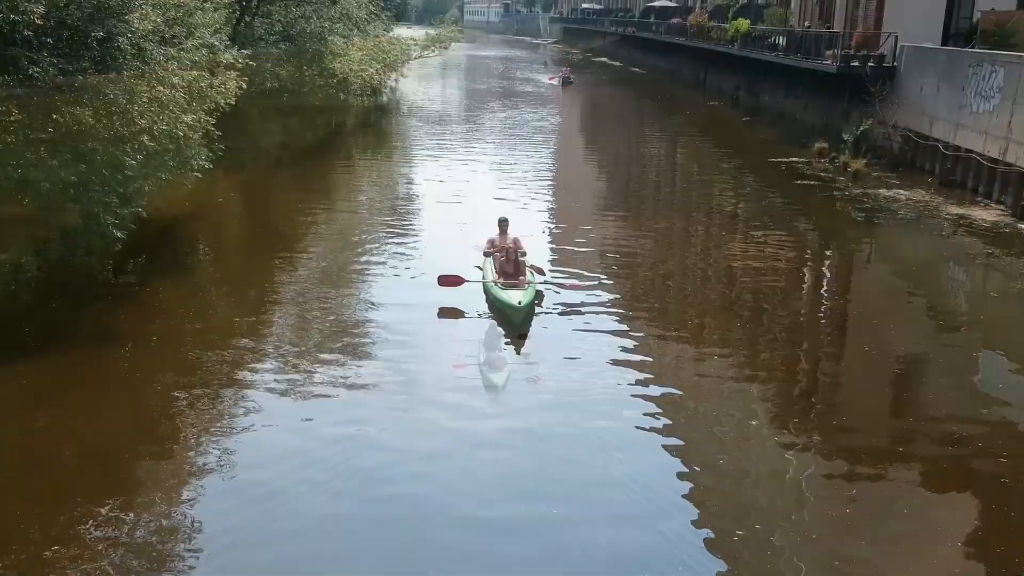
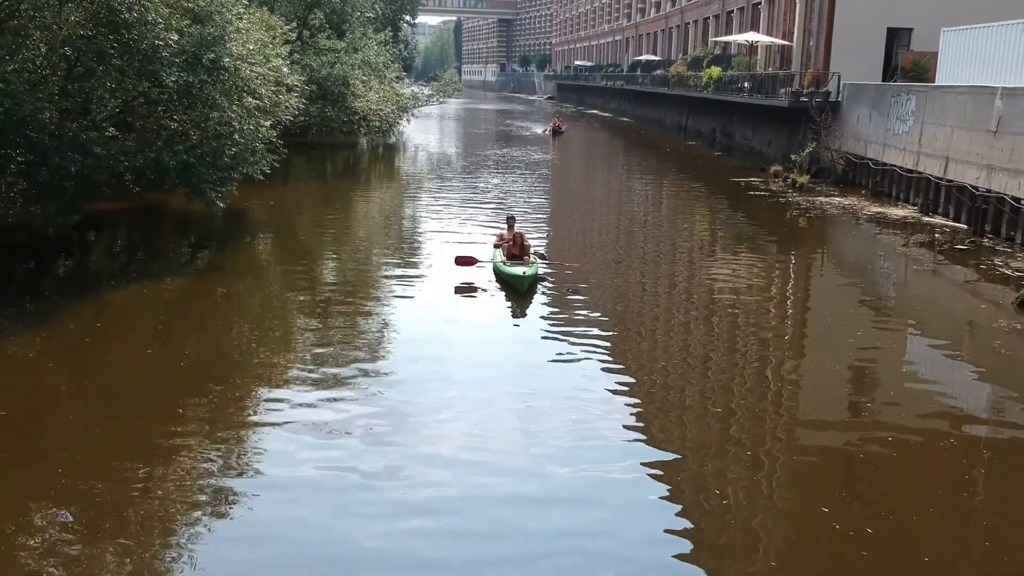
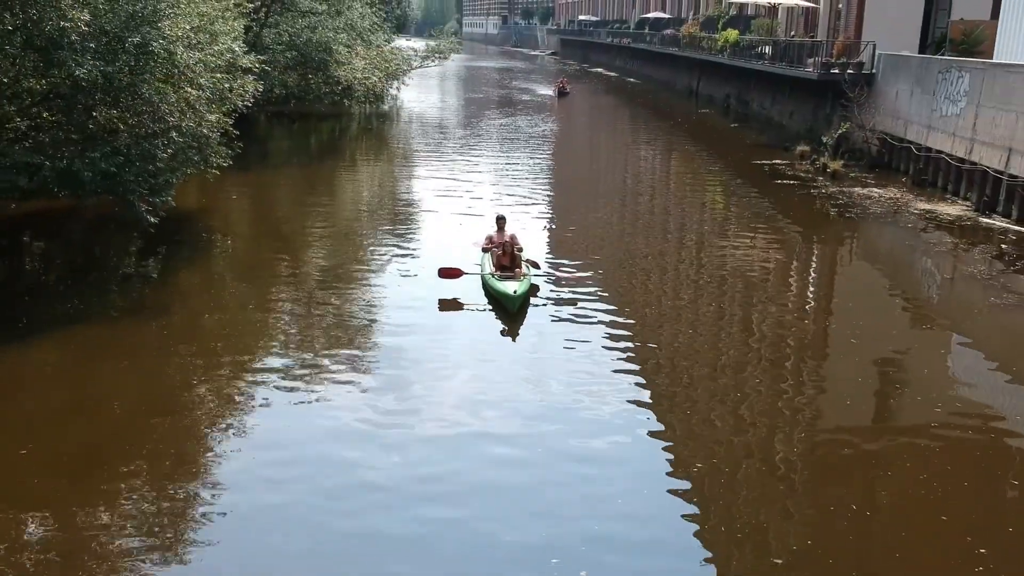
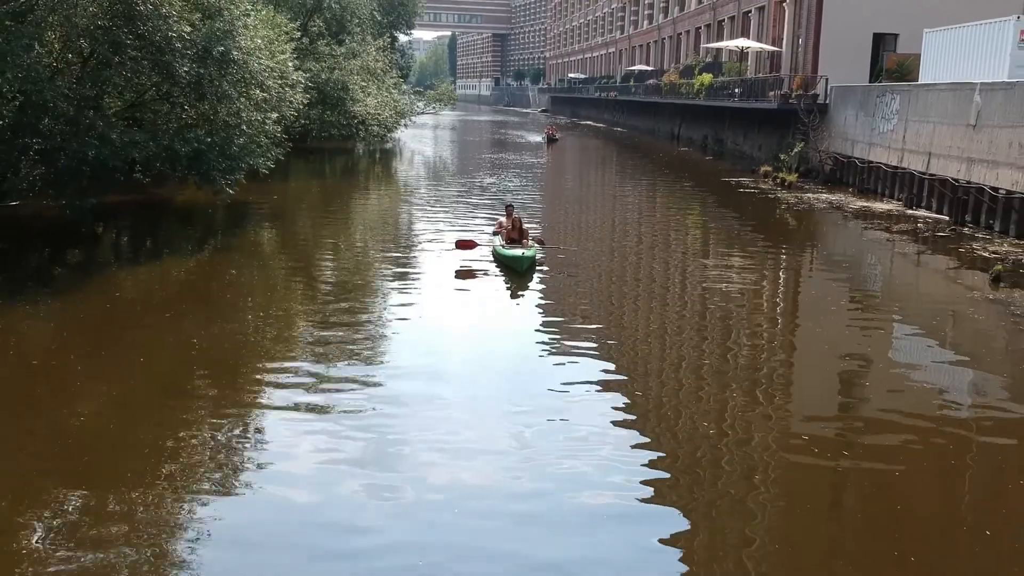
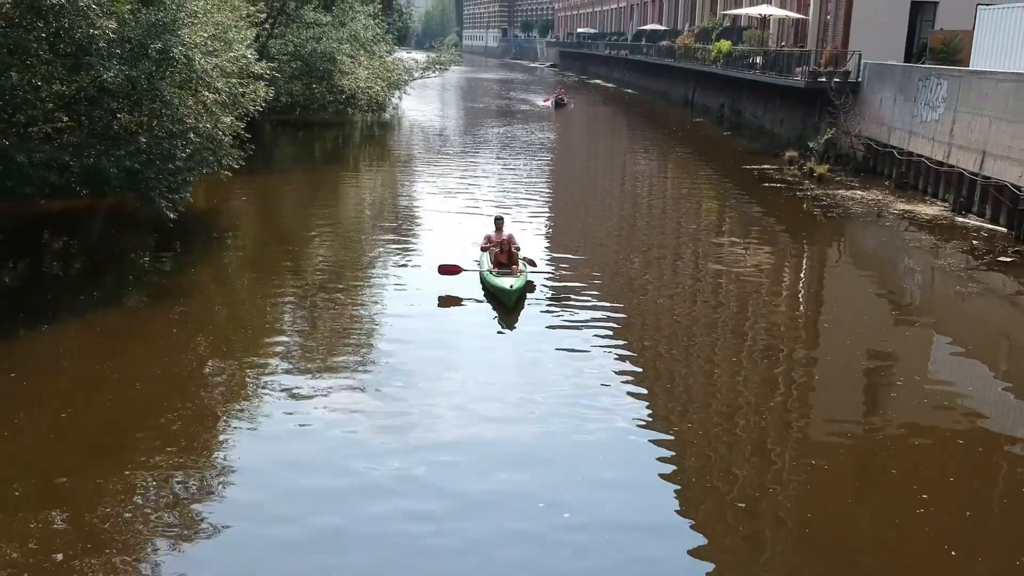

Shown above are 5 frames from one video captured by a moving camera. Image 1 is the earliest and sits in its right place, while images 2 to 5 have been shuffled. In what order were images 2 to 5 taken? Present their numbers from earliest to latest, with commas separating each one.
3, 5, 2, 4
